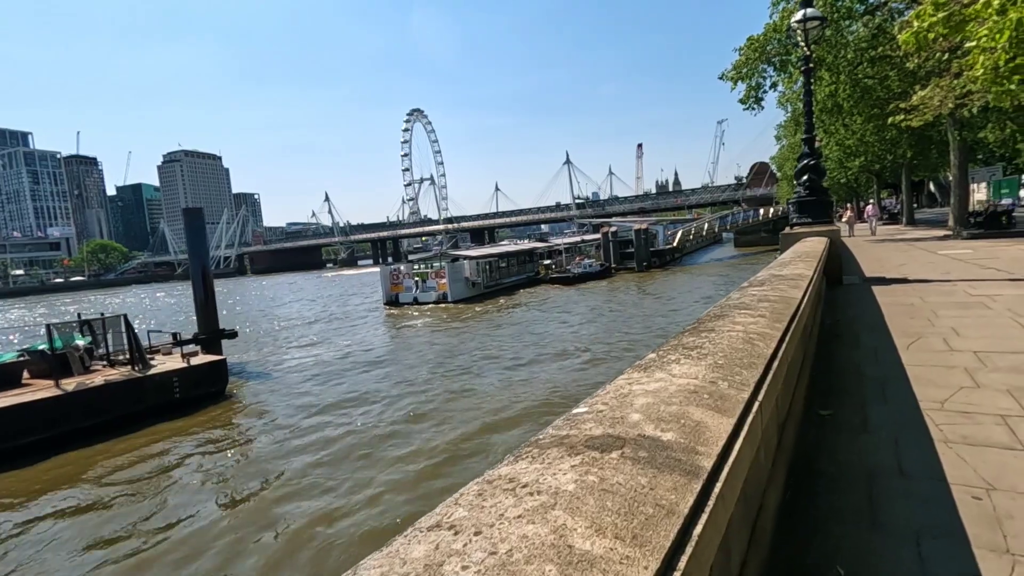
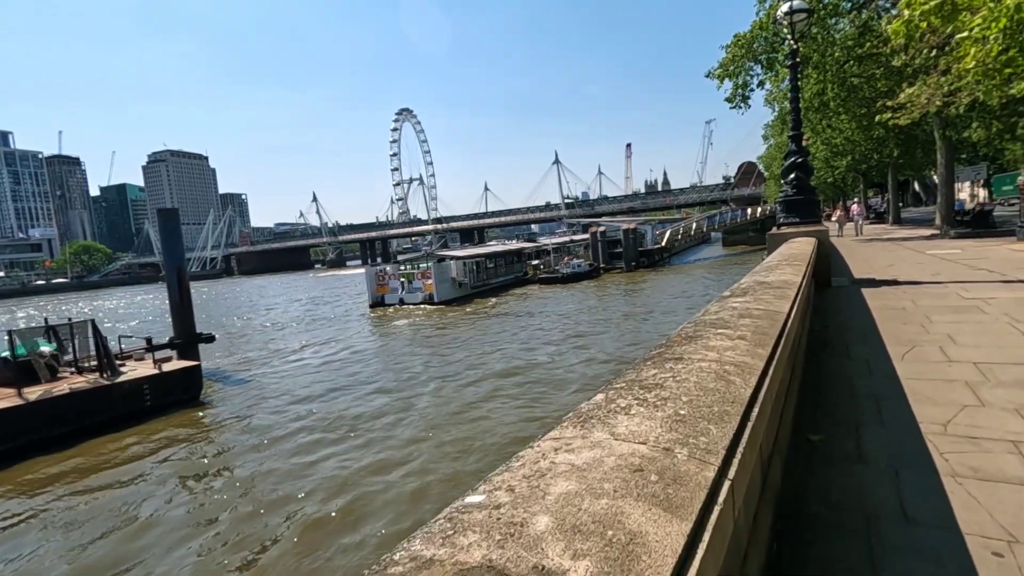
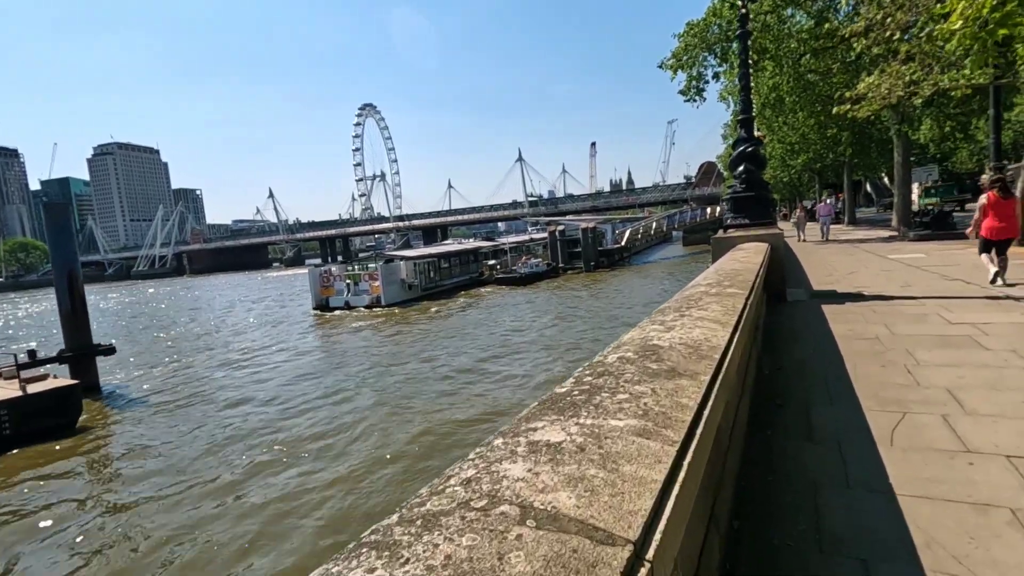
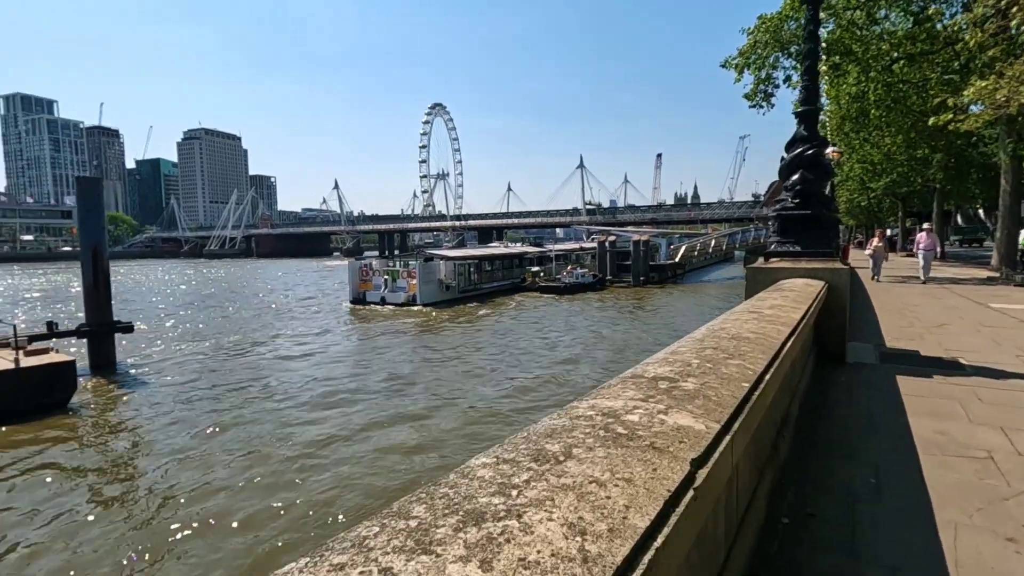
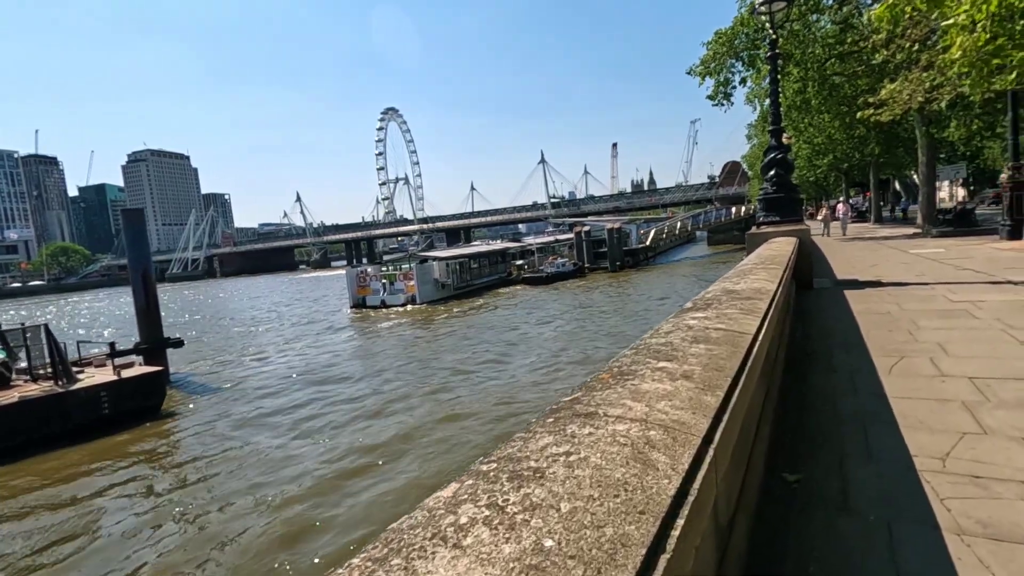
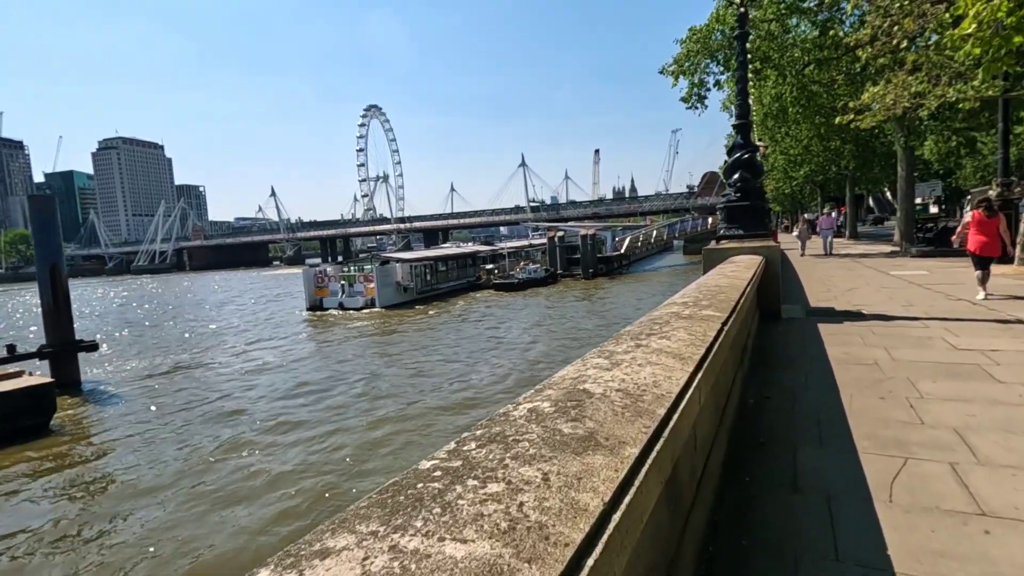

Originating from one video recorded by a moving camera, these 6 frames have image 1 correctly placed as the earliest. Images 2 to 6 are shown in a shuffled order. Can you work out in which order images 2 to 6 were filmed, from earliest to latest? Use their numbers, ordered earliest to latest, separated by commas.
2, 5, 3, 6, 4
